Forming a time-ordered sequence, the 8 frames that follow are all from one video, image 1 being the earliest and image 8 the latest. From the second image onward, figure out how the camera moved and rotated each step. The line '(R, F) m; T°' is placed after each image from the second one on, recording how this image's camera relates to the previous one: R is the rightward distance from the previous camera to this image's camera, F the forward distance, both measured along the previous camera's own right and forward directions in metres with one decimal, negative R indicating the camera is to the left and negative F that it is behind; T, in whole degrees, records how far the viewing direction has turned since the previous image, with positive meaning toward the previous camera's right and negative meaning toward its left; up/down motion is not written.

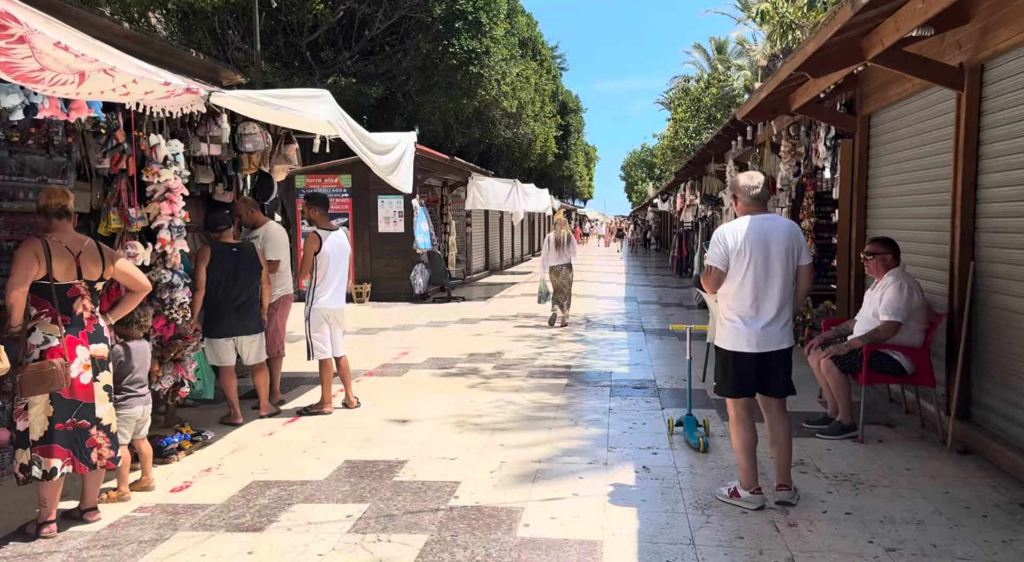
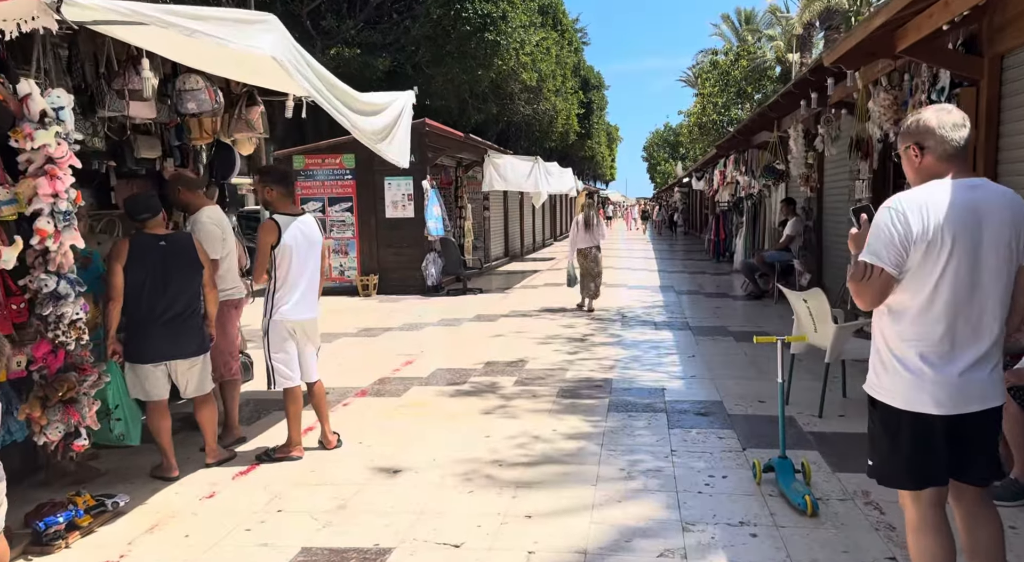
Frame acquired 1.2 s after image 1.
(0.0, +1.5) m; -2°
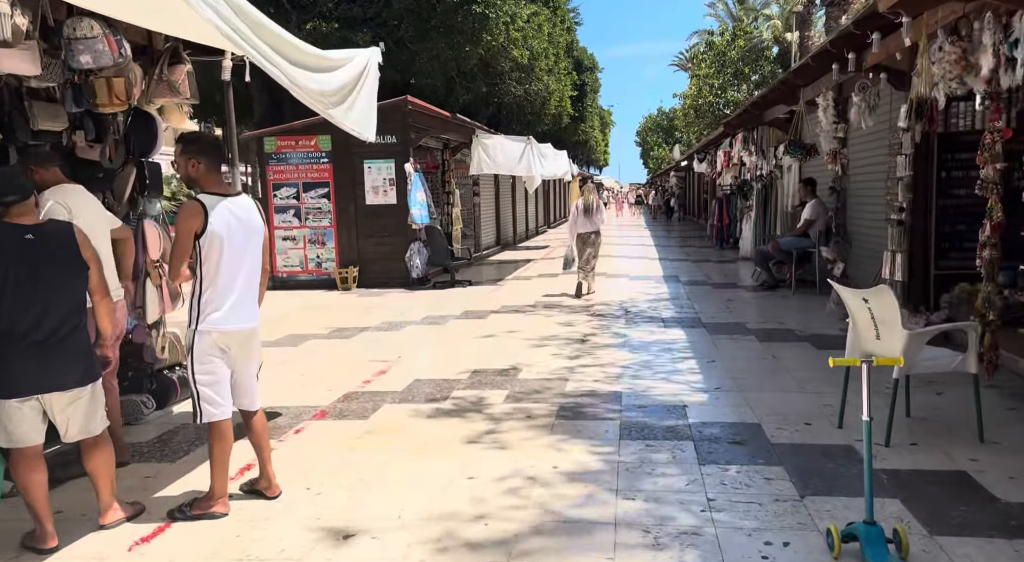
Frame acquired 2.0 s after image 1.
(0.0, +1.0) m; 0°
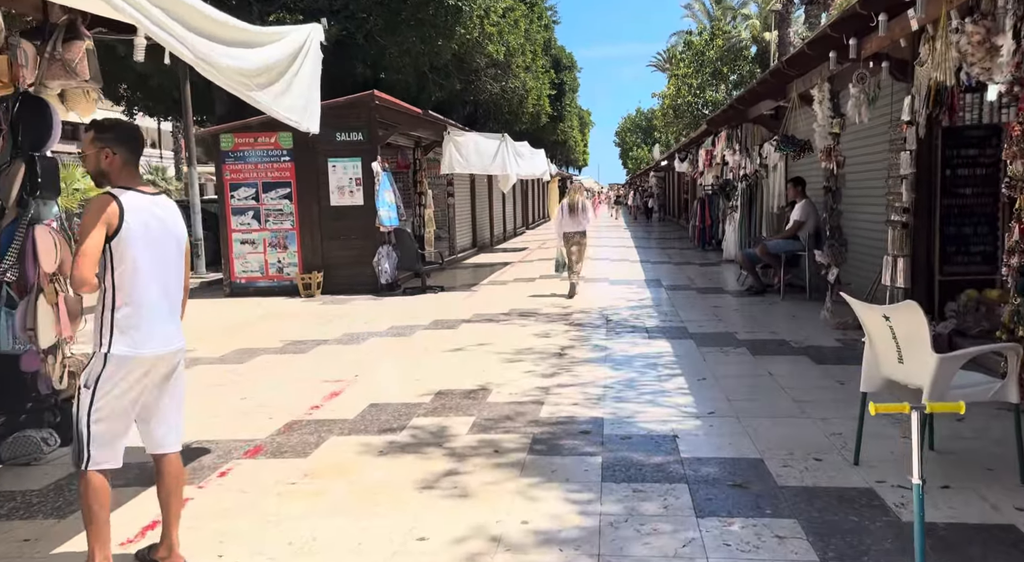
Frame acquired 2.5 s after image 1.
(+0.1, +0.7) m; +1°
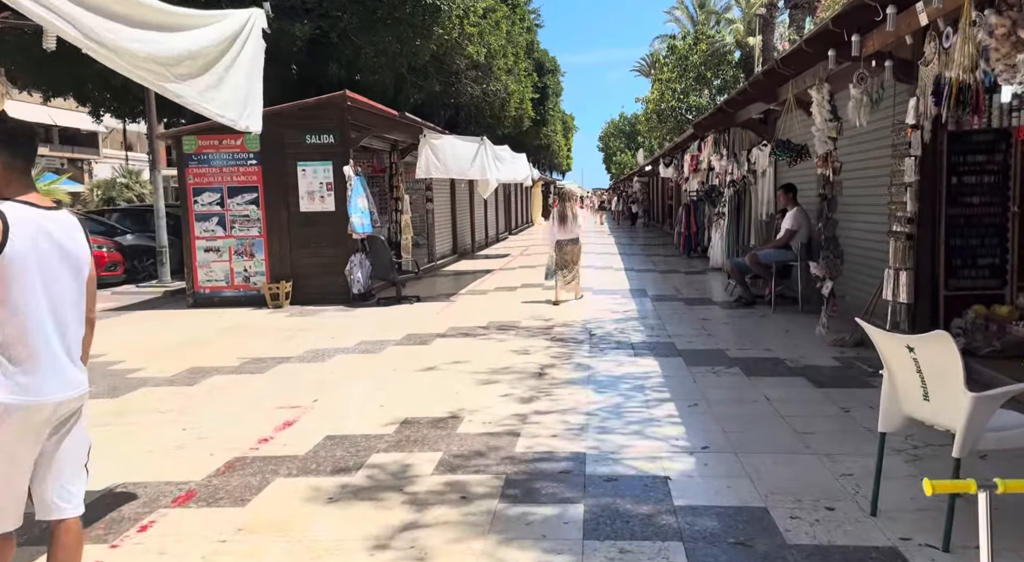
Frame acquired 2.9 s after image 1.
(+0.1, +0.5) m; +1°
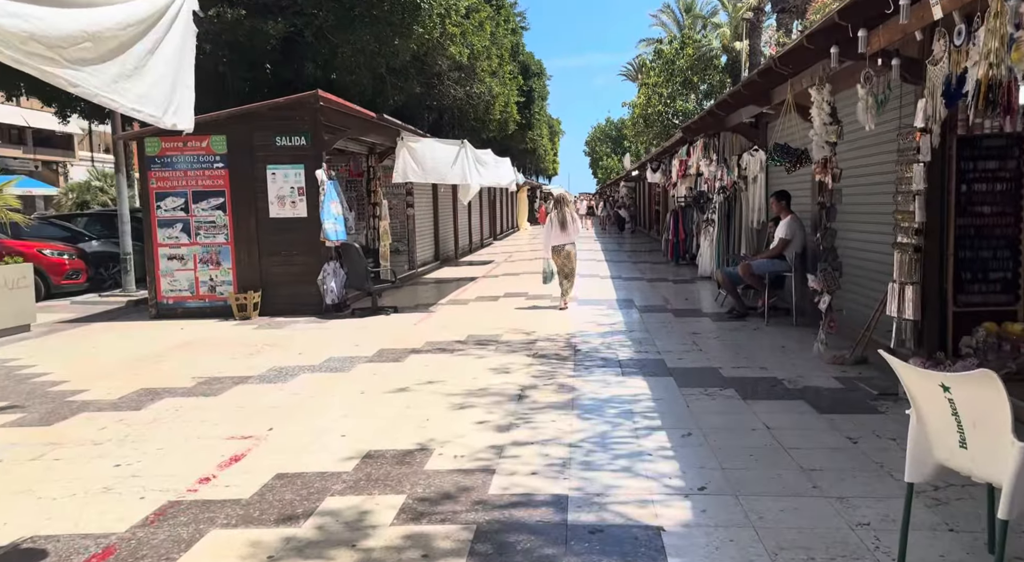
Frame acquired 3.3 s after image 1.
(+0.1, +0.5) m; +1°
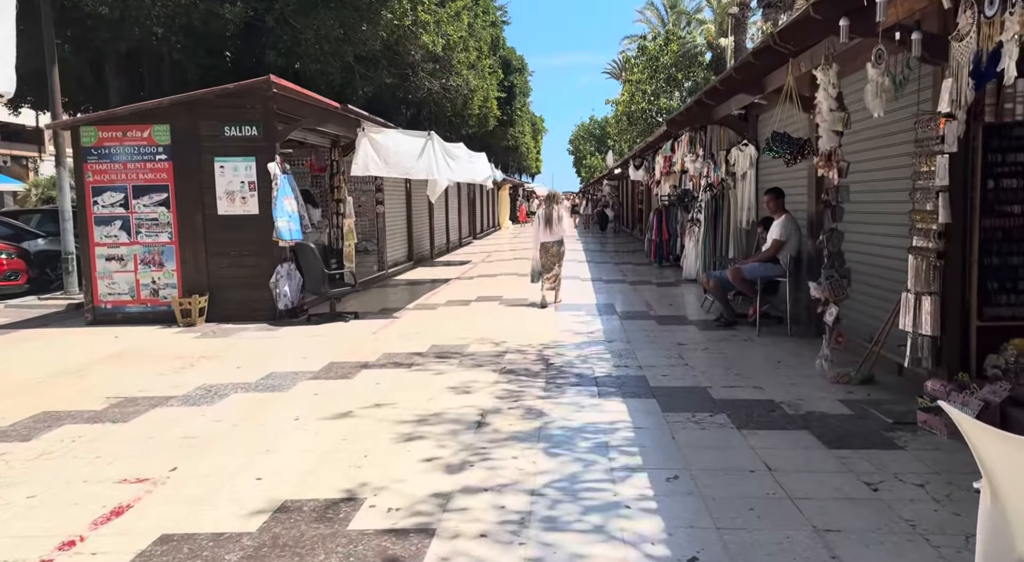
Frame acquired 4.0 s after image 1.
(+0.2, +0.8) m; +1°
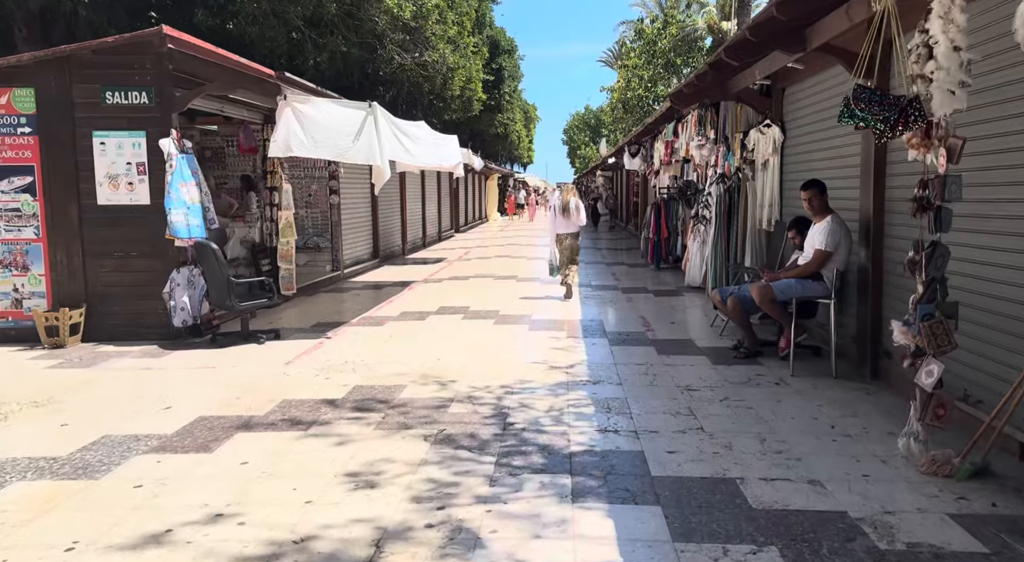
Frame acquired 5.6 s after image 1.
(+0.3, +2.1) m; +1°
